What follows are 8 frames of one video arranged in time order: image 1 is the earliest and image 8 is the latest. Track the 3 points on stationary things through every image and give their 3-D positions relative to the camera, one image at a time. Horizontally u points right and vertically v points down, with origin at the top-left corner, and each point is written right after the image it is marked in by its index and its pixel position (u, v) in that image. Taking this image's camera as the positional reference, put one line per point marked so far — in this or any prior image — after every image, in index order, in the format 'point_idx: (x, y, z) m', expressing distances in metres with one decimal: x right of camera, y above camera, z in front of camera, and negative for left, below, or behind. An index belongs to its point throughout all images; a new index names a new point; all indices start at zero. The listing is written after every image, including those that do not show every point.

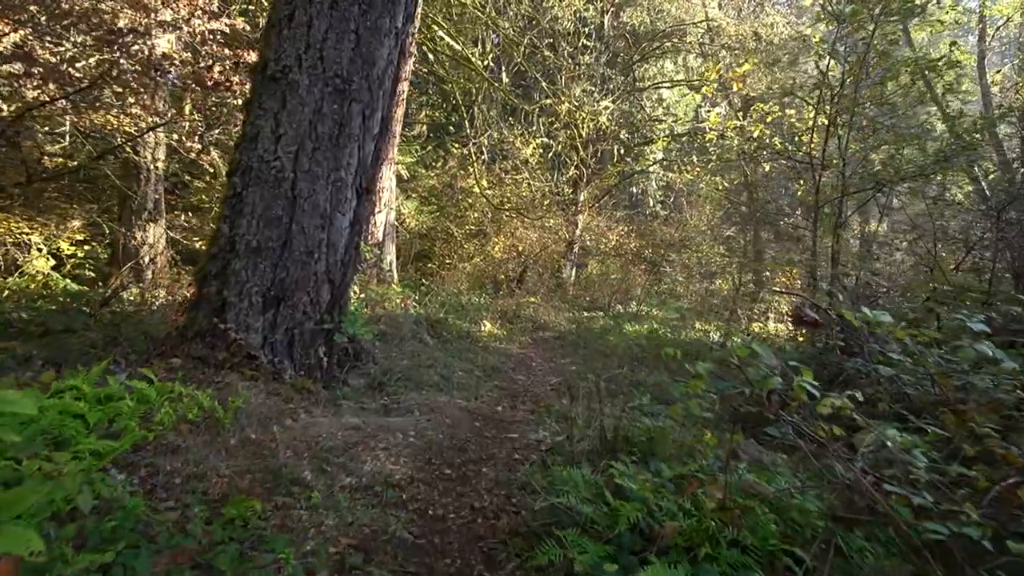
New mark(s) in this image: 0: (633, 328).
0: (+2.5, -0.8, +12.0) m
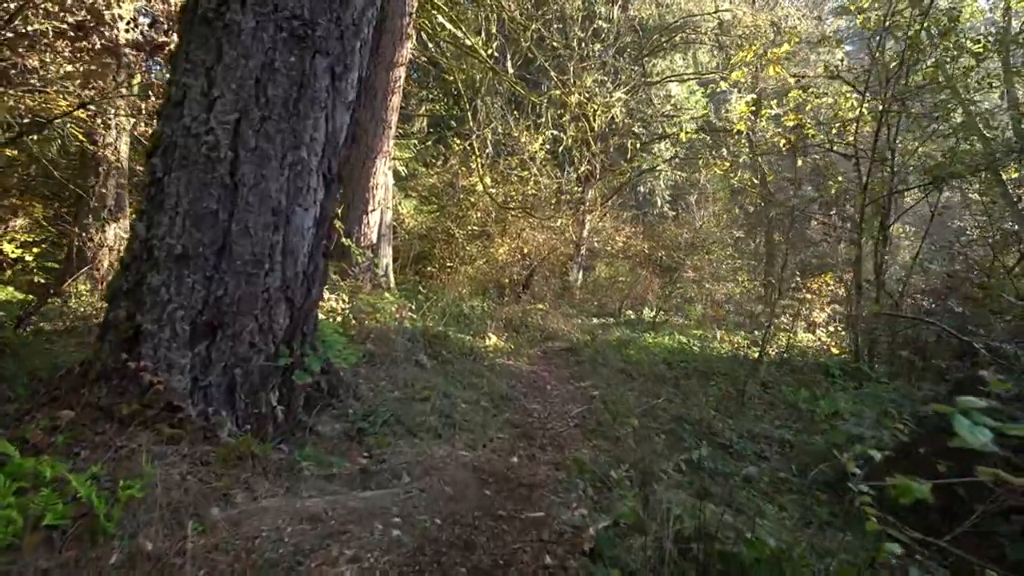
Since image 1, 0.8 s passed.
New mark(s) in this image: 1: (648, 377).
0: (+2.7, -0.9, +10.9) m
1: (+1.8, -1.2, +7.5) m
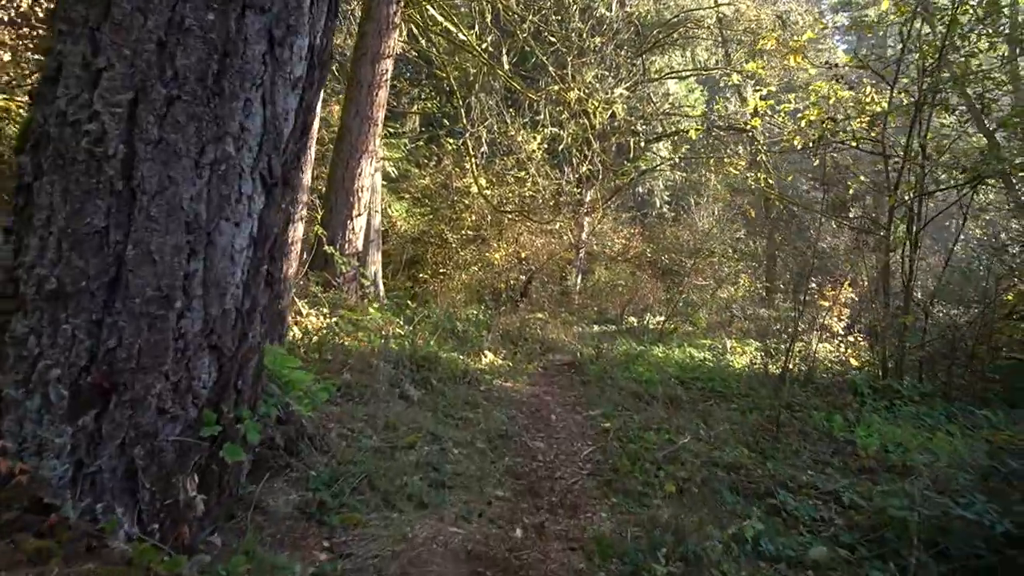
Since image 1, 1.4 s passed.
0: (+2.6, -1.1, +10.1) m
1: (+1.8, -1.4, +6.7) m
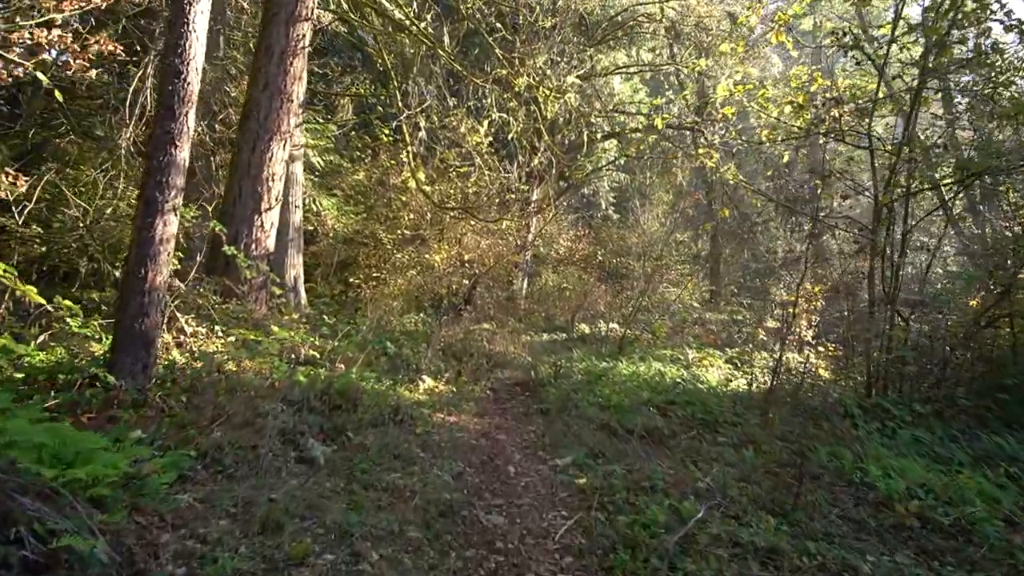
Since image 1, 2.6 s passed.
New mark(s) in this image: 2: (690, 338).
0: (+1.8, -1.2, +8.9) m
1: (+1.2, -1.5, +5.5) m
2: (+4.8, -1.4, +15.4) m
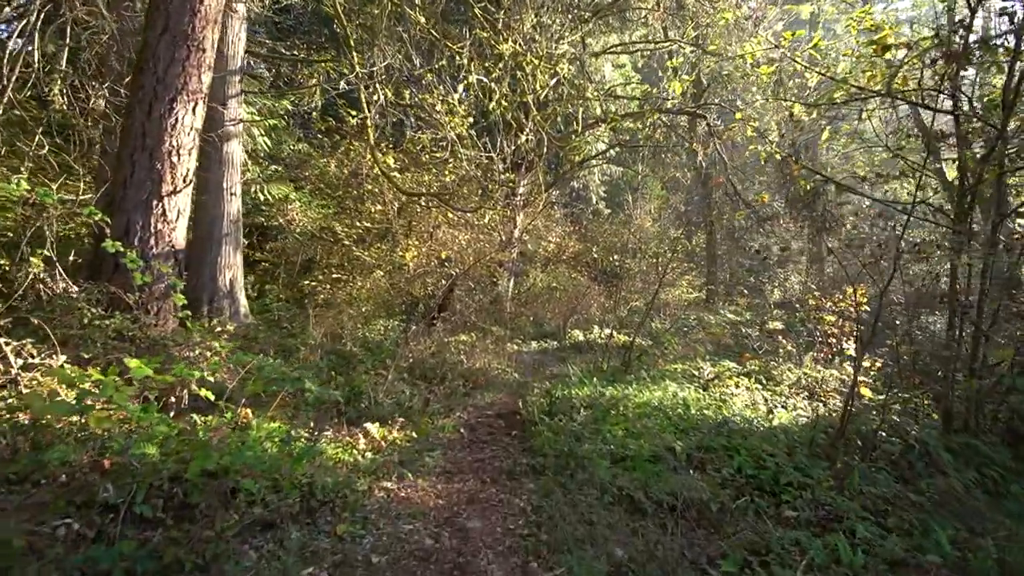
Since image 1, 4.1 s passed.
0: (+1.5, -1.3, +7.2) m
1: (+1.1, -1.5, +3.7) m
2: (+4.4, -1.4, +13.7) m
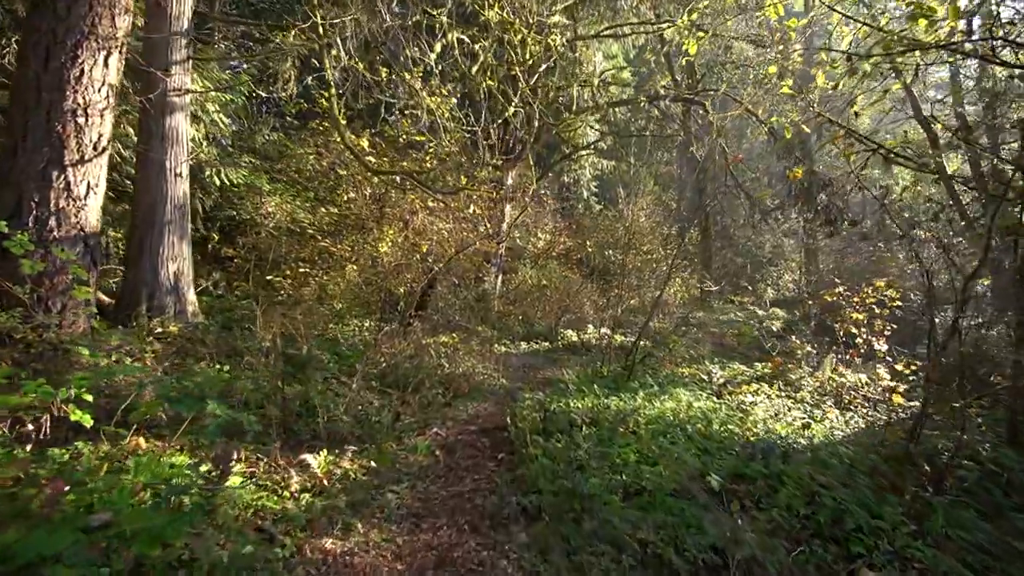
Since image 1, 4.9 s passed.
0: (+1.4, -1.2, +6.1) m
1: (+1.0, -1.5, +2.7) m
2: (+4.1, -1.3, +12.7) m
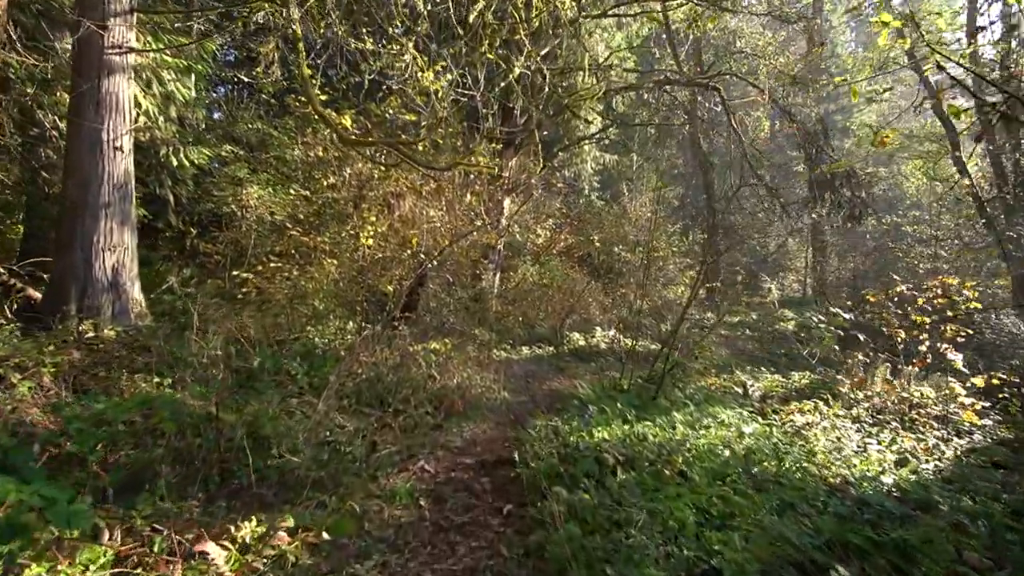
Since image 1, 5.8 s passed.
0: (+1.5, -1.2, +4.9) m
1: (+1.1, -1.4, +1.5) m
2: (+4.1, -1.3, +11.5) m
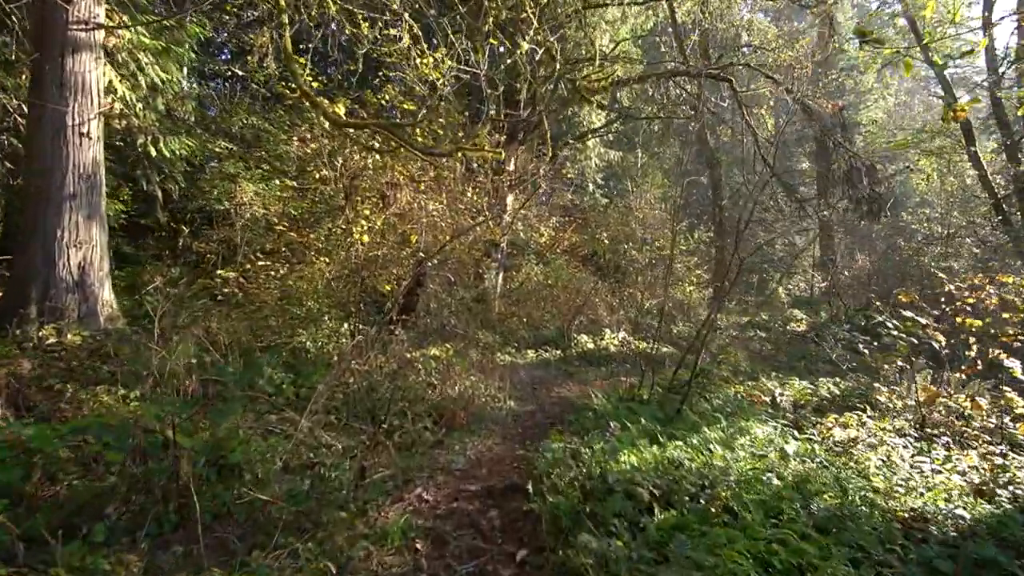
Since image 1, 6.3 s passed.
0: (+1.5, -1.2, +4.3) m
1: (+1.2, -1.4, +0.9) m
2: (+4.2, -1.3, +10.9) m
